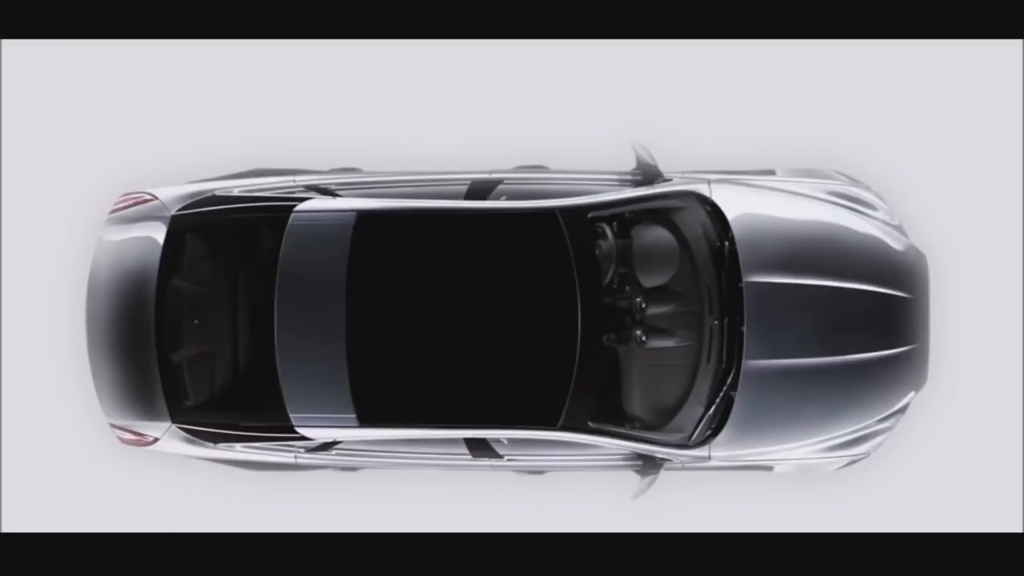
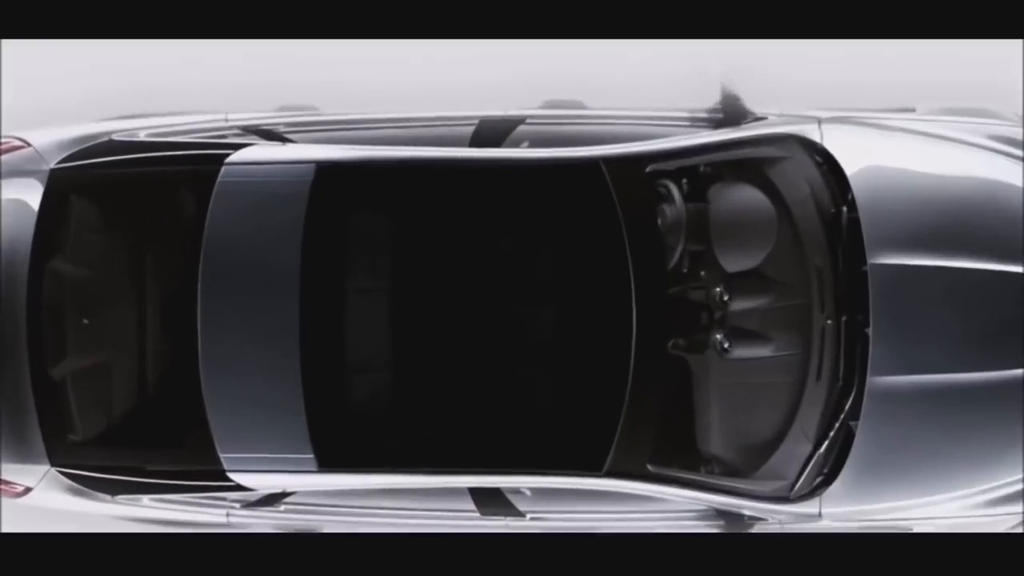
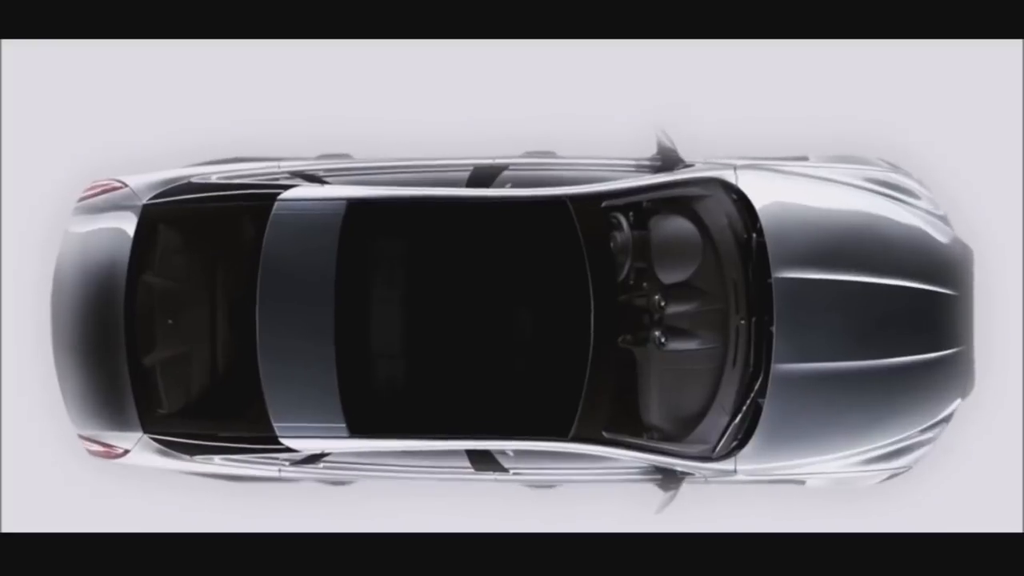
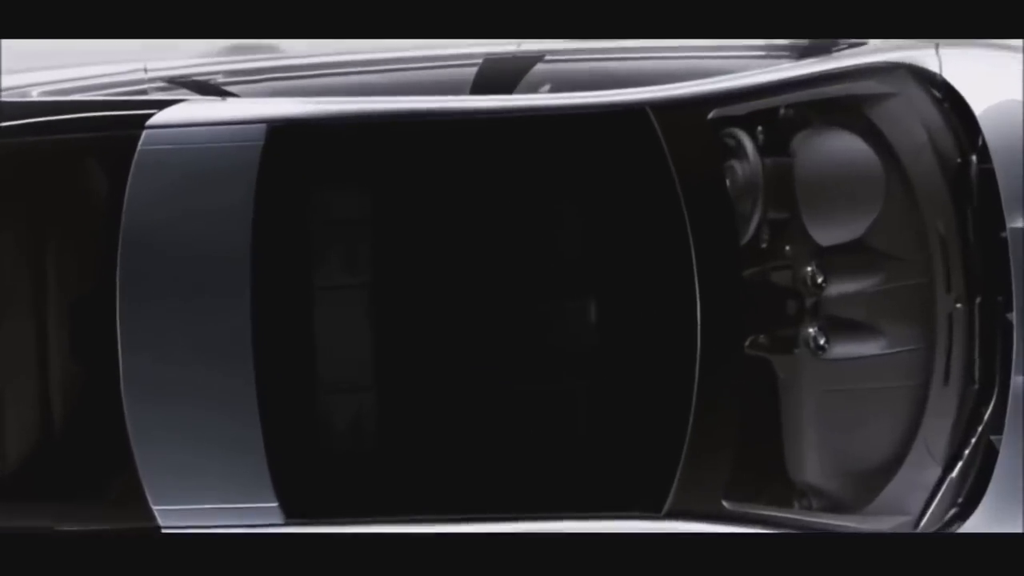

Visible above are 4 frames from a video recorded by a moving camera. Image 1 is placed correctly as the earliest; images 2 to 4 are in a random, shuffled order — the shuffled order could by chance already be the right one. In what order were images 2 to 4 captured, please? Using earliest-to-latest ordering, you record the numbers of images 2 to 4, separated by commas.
3, 2, 4
